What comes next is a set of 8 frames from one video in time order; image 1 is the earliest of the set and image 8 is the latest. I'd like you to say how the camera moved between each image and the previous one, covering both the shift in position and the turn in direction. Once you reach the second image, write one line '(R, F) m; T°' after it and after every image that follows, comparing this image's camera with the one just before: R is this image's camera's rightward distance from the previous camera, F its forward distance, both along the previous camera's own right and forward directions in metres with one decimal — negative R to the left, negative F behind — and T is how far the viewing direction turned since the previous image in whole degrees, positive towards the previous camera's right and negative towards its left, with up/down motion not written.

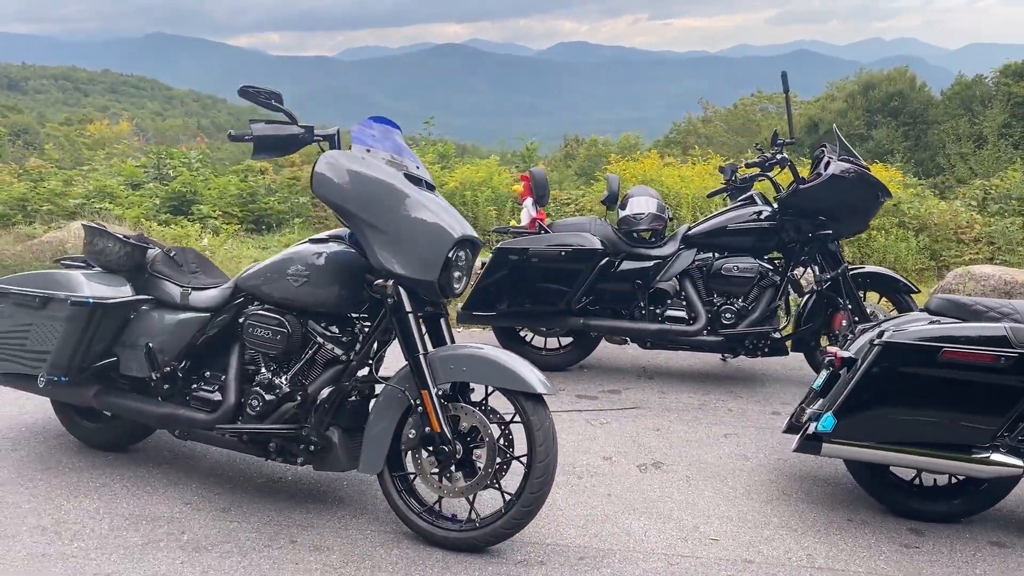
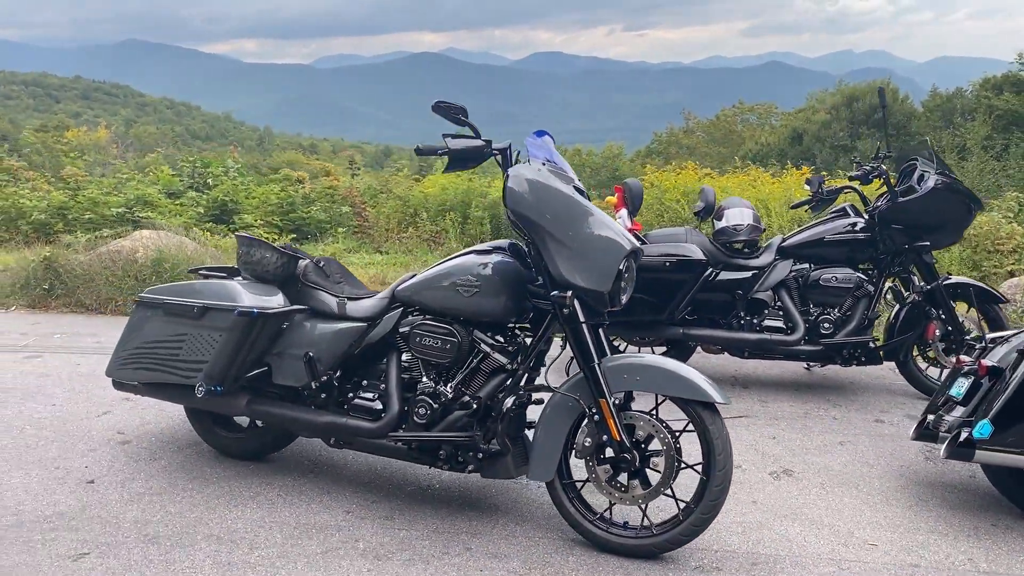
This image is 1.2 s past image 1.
(-0.8, -0.1) m; +1°
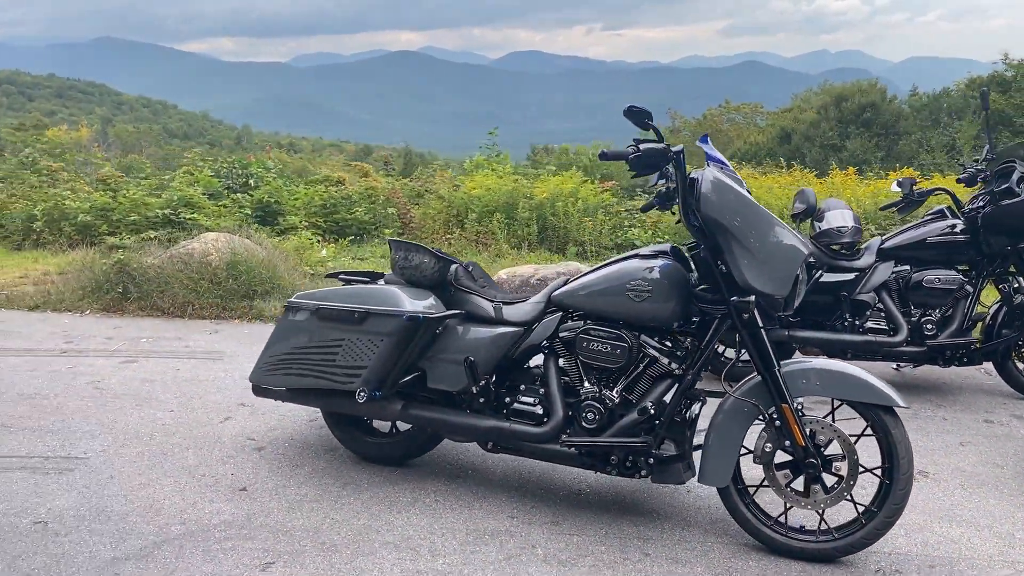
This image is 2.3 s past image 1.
(-0.8, 0.0) m; +1°
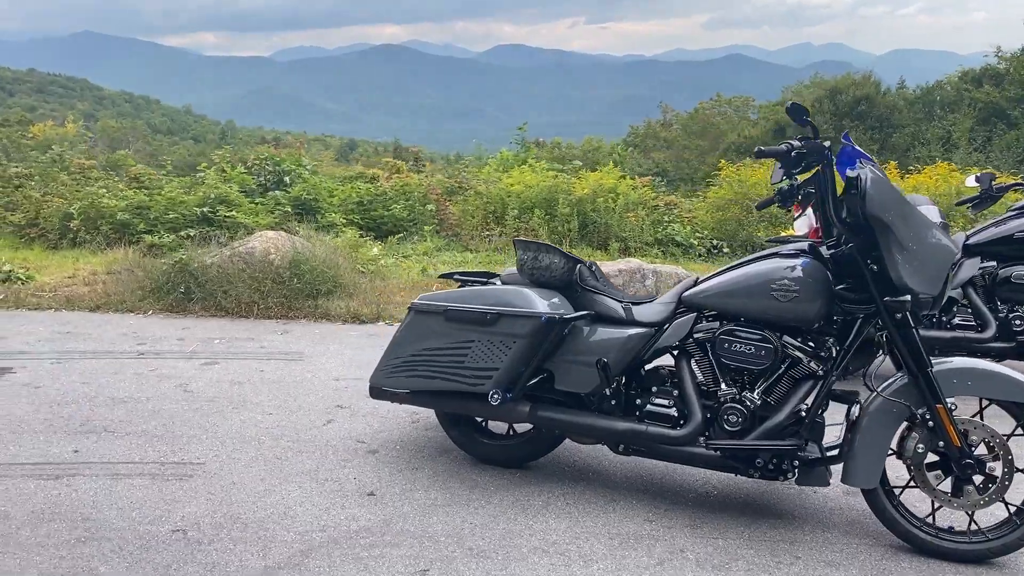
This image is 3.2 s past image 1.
(-0.6, +0.1) m; +1°
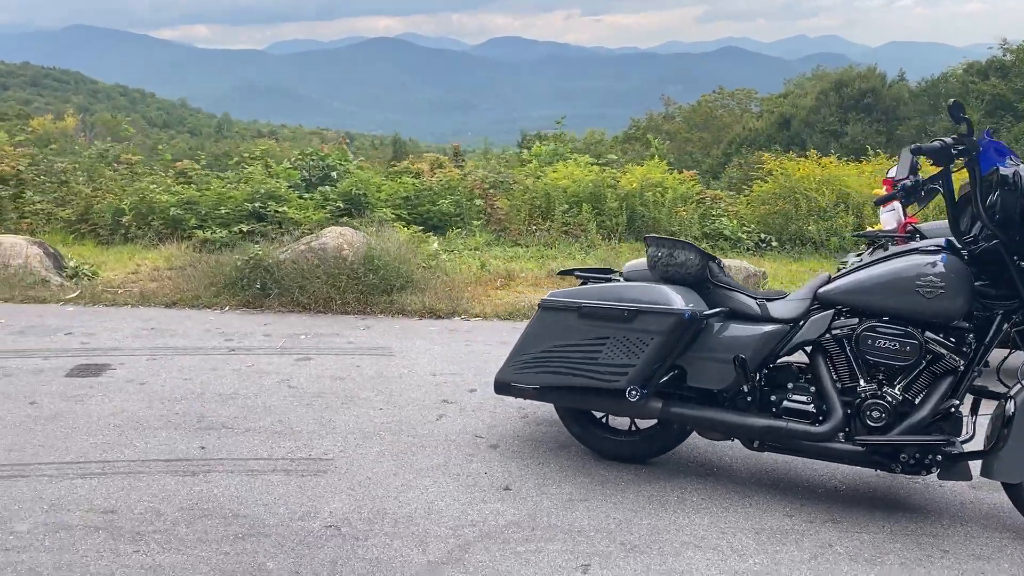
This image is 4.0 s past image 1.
(-0.6, 0.0) m; 0°
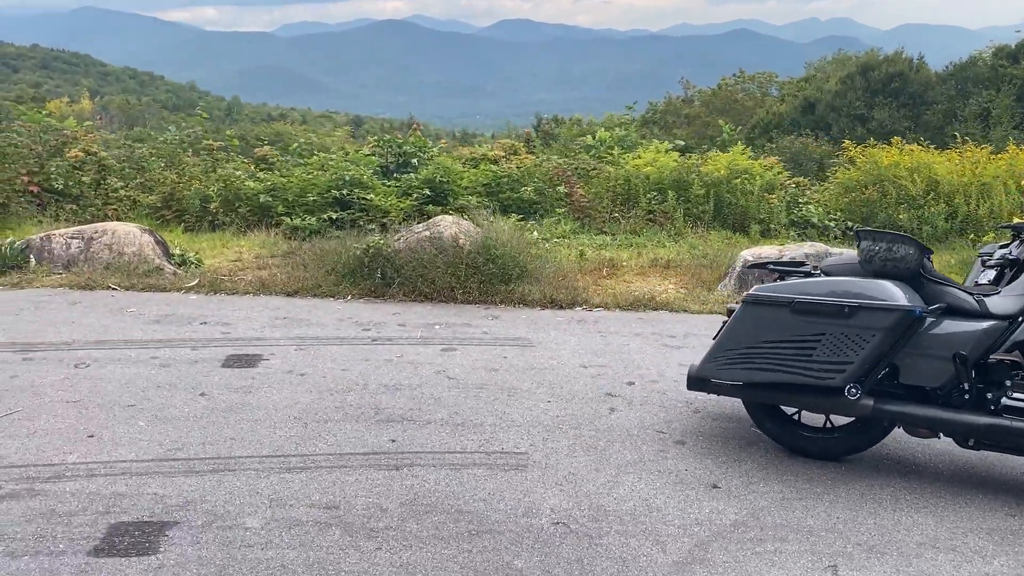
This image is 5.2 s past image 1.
(-0.9, +0.1) m; -1°
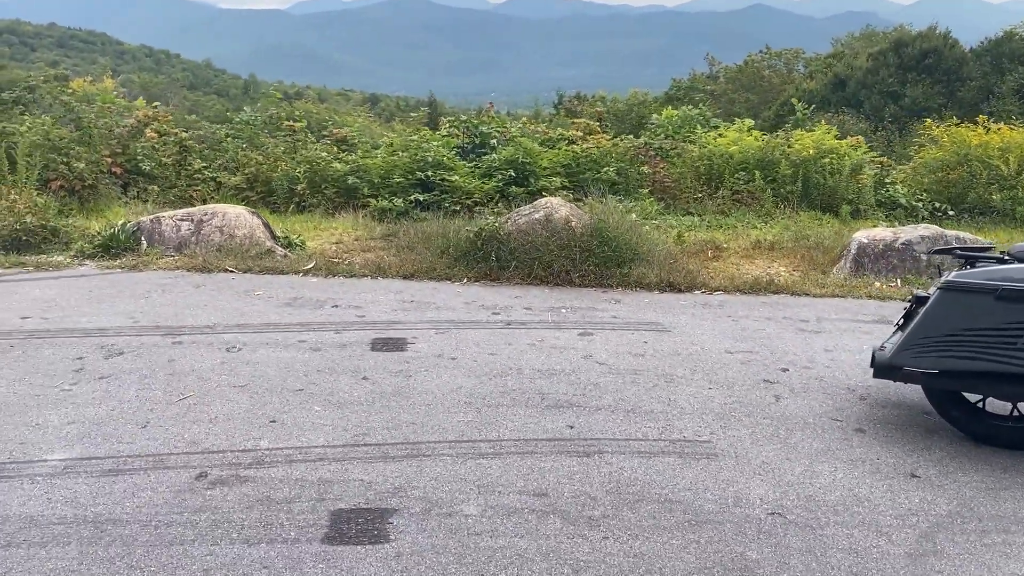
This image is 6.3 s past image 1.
(-0.8, 0.0) m; -1°
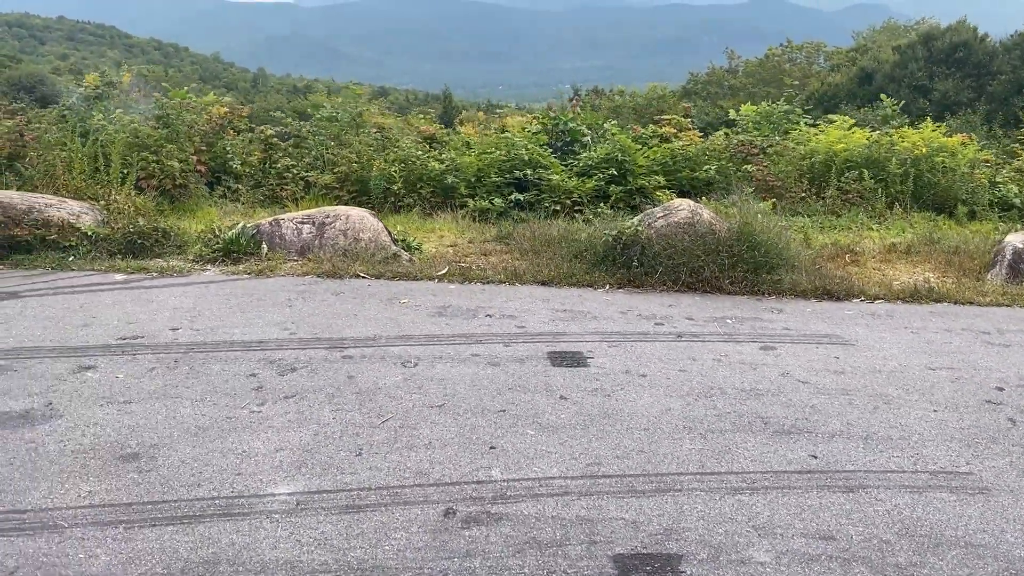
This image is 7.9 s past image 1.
(-1.0, +0.3) m; -1°
